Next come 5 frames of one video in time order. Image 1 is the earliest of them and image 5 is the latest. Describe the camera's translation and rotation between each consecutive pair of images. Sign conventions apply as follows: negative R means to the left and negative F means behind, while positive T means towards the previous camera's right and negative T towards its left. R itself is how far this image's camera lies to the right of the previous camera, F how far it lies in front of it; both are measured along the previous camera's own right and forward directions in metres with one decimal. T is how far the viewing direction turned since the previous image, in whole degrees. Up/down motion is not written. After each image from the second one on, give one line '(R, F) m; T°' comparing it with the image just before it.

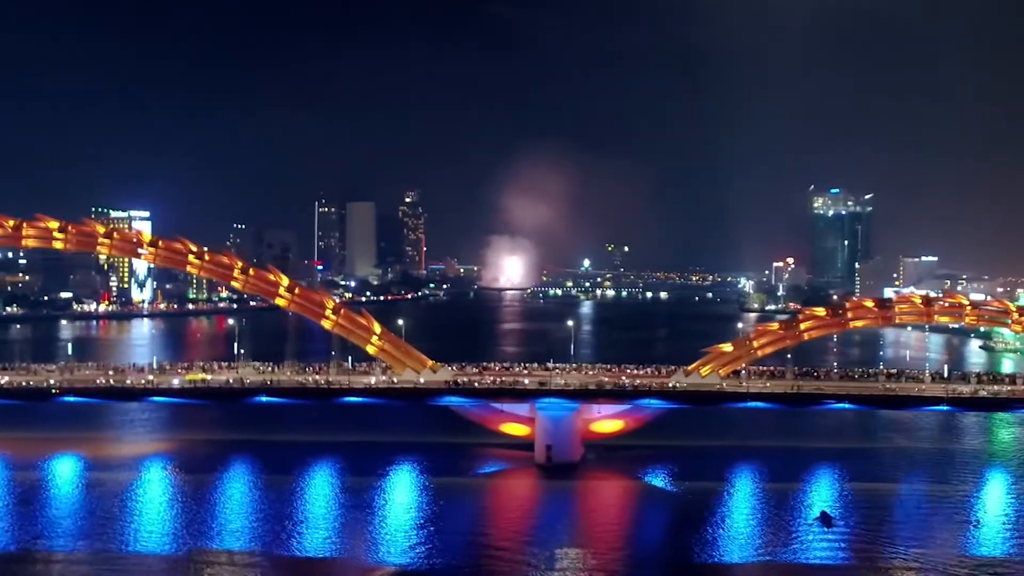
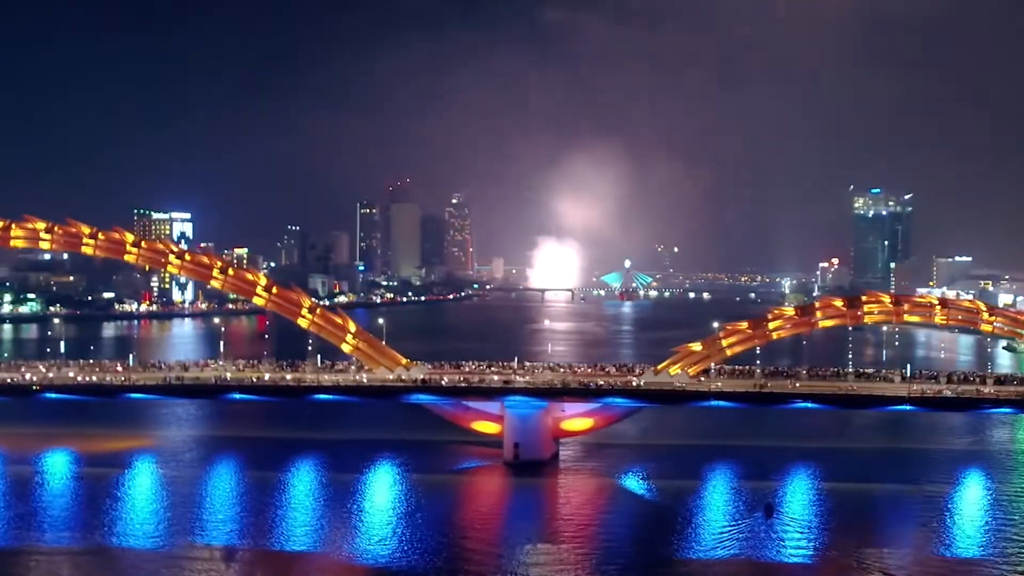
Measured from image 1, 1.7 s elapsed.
(+0.5, -0.1) m; -2°
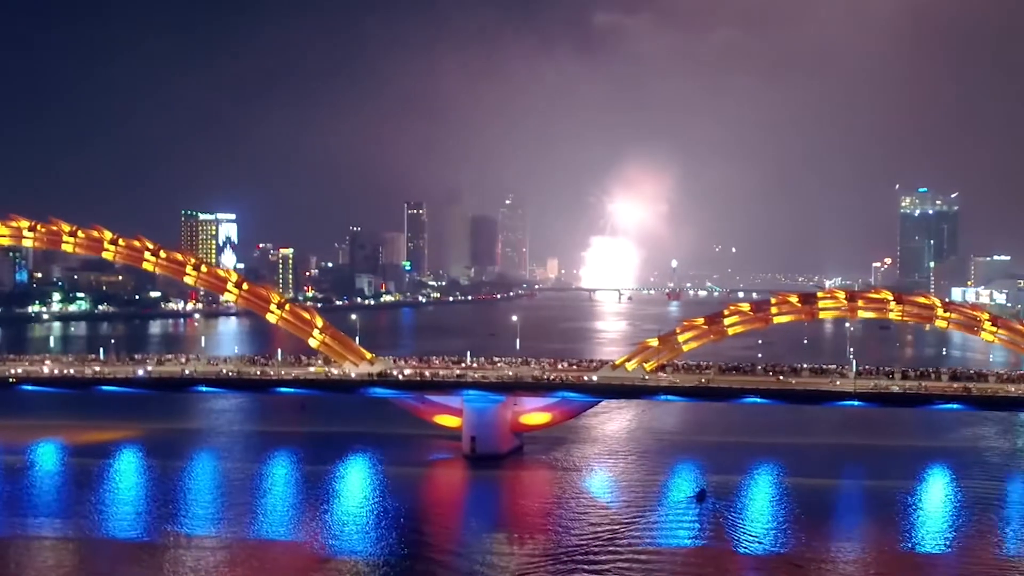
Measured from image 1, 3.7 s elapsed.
(+0.7, -0.1) m; -3°
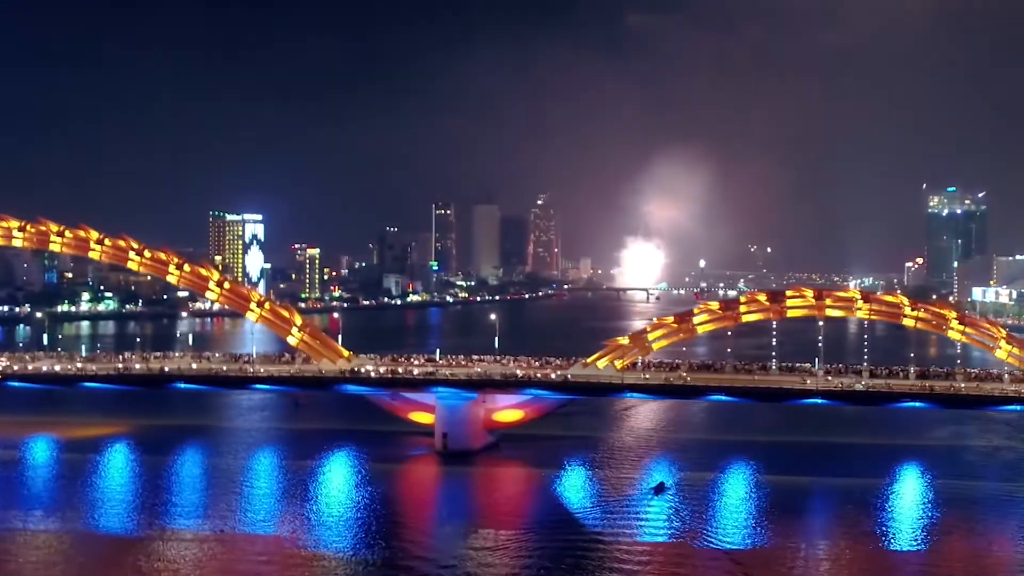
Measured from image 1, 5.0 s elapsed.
(+0.4, -0.1) m; -2°
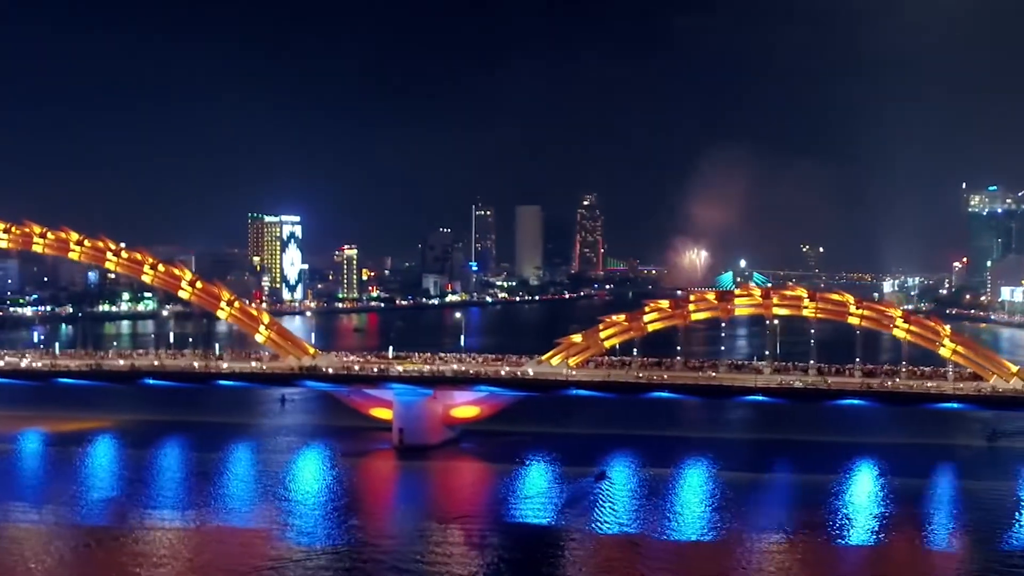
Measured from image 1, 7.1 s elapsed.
(+0.7, -0.2) m; -2°
